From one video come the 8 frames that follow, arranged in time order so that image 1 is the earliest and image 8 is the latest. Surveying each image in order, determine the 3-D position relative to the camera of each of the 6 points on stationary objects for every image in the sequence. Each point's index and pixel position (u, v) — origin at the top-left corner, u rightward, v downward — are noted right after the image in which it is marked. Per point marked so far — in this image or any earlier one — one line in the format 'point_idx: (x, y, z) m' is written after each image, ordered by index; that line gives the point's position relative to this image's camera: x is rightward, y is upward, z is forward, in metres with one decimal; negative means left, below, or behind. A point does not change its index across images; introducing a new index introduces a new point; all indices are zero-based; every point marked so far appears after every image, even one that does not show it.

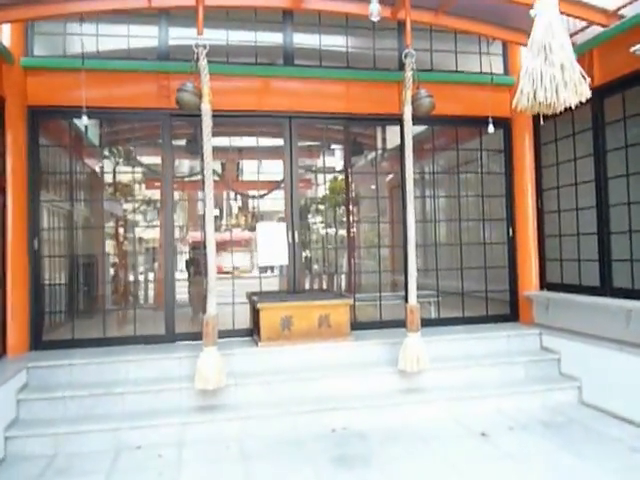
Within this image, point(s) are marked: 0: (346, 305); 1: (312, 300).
0: (+0.2, -0.5, +5.1) m
1: (-0.1, -0.5, +5.1) m
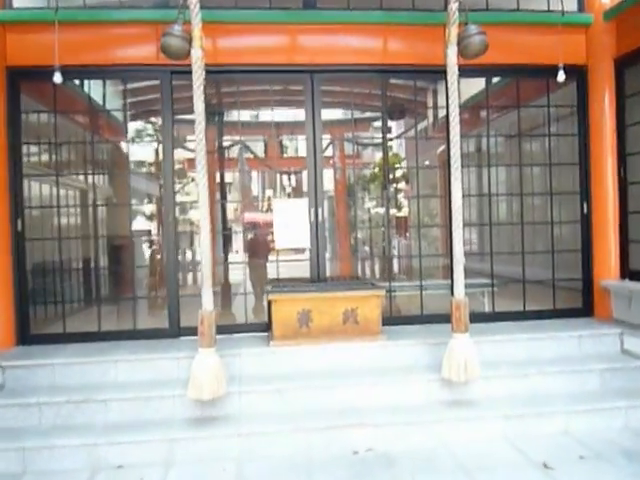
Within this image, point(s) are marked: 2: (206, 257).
0: (+0.4, -0.4, +4.2) m
1: (+0.1, -0.3, +4.2) m
2: (-0.6, -0.1, +3.7) m
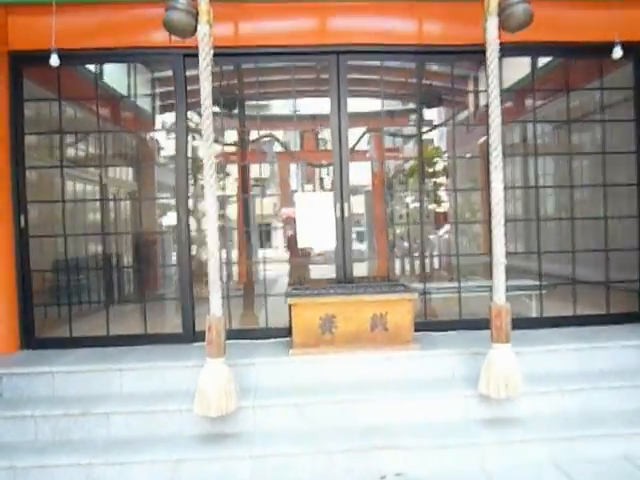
0: (+0.5, -0.4, +3.8) m
1: (+0.2, -0.3, +3.8) m
2: (-0.5, -0.1, +3.3) m
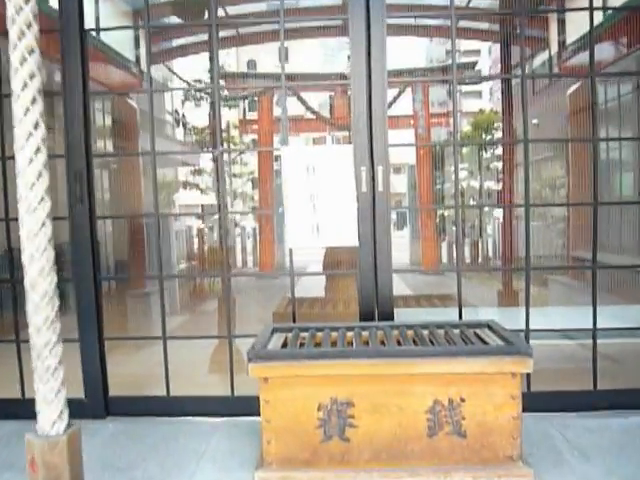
0: (+0.5, -0.4, +1.8) m
1: (+0.3, -0.3, +1.8) m
2: (-0.6, -0.1, +1.3) m
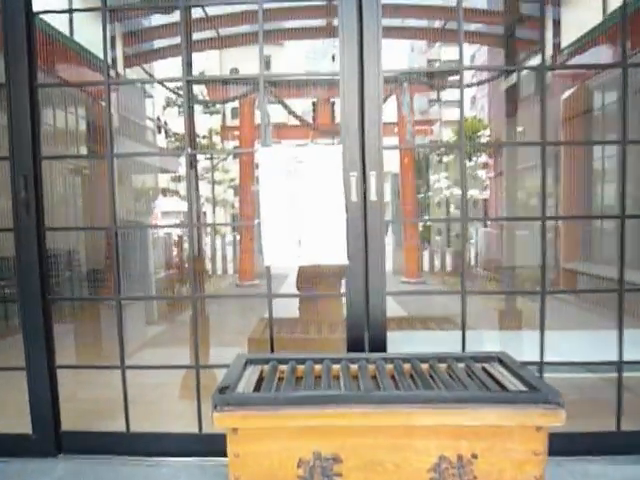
0: (+0.5, -0.4, +1.5) m
1: (+0.2, -0.4, +1.5) m
2: (-0.6, -0.1, +1.0) m
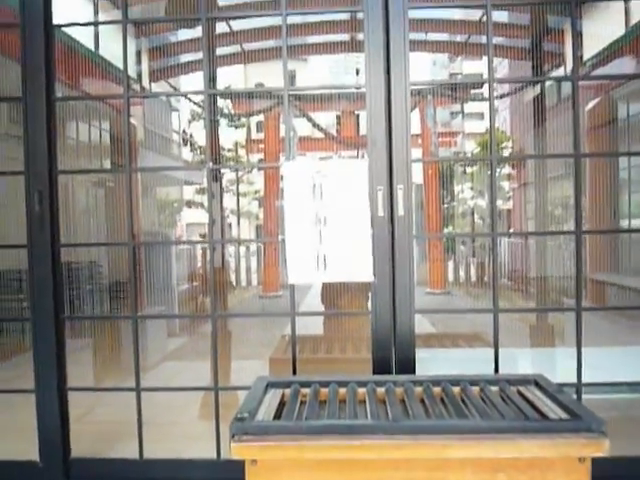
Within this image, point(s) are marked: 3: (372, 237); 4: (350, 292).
0: (+0.5, -0.4, +1.4) m
1: (+0.3, -0.4, +1.4) m
2: (-0.6, -0.2, +0.9) m
3: (+0.2, 0.0, +2.6) m
4: (+0.1, -0.2, +2.6) m
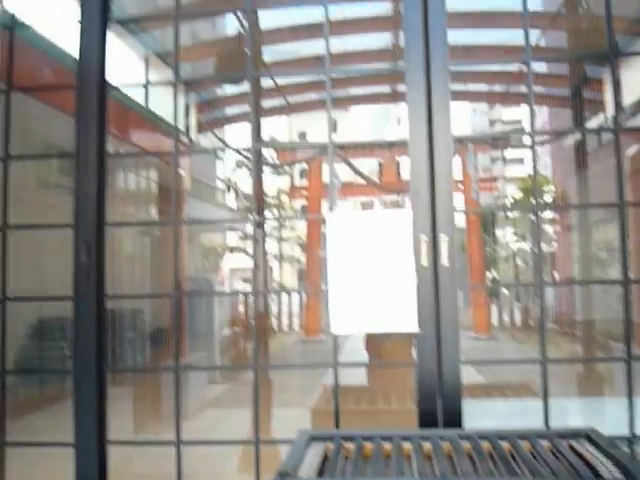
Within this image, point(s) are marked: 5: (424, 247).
0: (+0.6, -0.6, +1.3) m
1: (+0.4, -0.5, +1.3) m
2: (-0.5, -0.3, +0.9) m
3: (+0.4, -0.2, +2.5) m
4: (+0.3, -0.4, +2.6) m
5: (+0.4, 0.0, +2.5) m
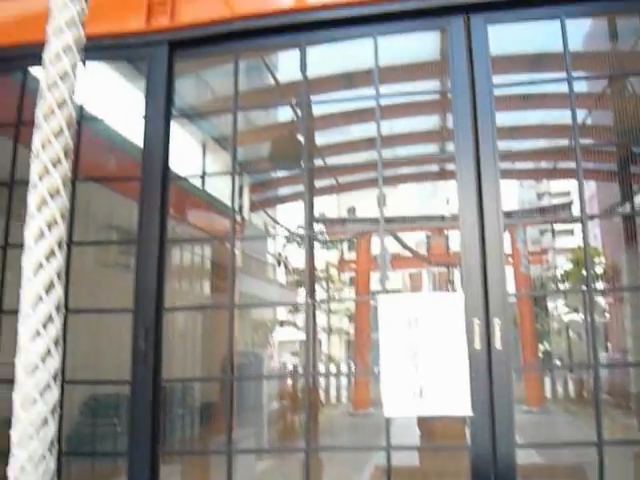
0: (+0.7, -0.6, +1.4) m
1: (+0.5, -0.6, +1.4) m
2: (-0.4, -0.3, +1.1) m
3: (+0.6, -0.4, +2.7) m
4: (+0.5, -0.6, +2.7) m
5: (+0.6, -0.2, +2.7) m
